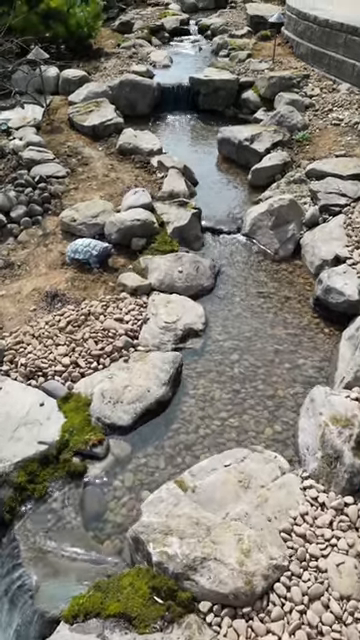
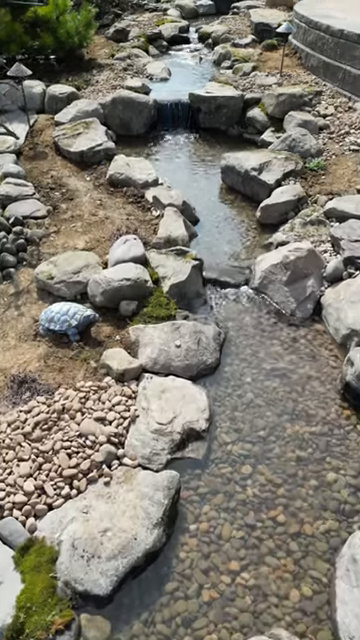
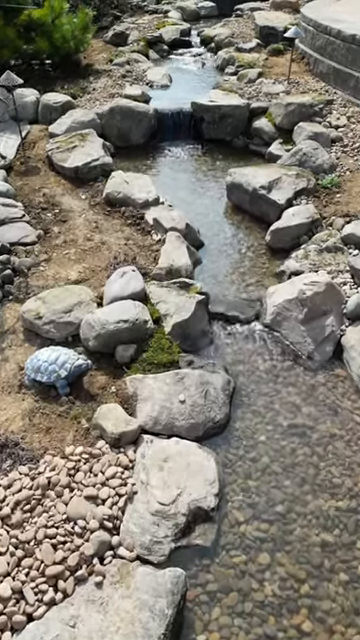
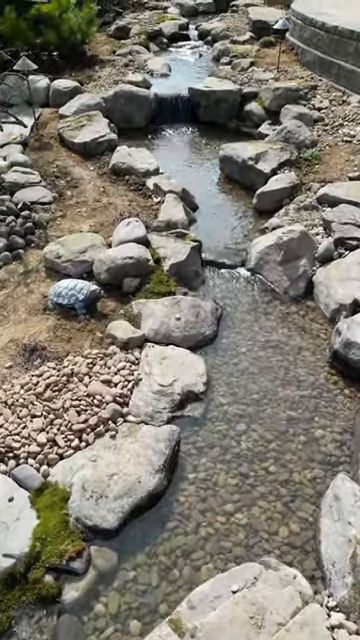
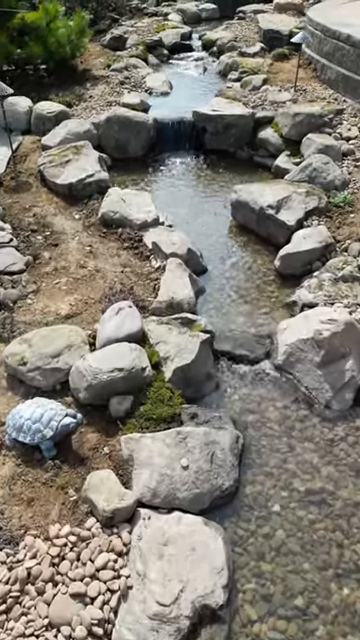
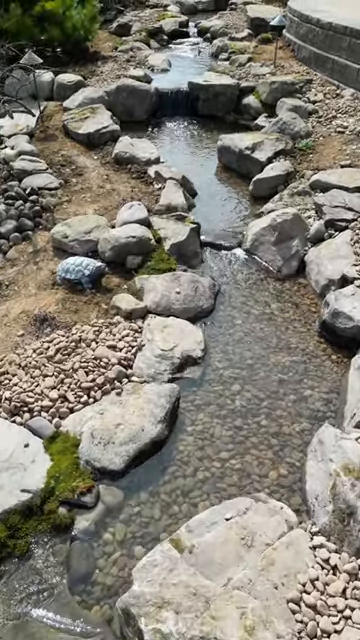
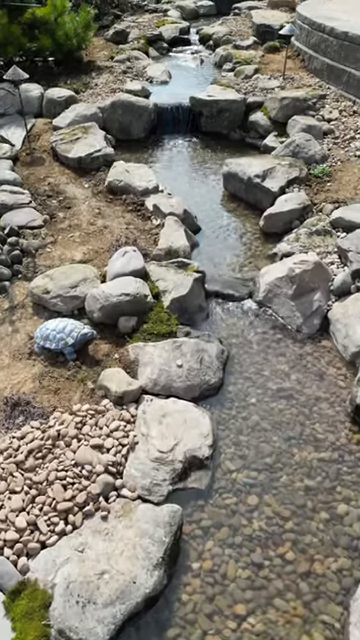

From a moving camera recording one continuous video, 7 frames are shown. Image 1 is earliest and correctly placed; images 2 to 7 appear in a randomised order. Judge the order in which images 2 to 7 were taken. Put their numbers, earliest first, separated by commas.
6, 4, 2, 7, 3, 5
